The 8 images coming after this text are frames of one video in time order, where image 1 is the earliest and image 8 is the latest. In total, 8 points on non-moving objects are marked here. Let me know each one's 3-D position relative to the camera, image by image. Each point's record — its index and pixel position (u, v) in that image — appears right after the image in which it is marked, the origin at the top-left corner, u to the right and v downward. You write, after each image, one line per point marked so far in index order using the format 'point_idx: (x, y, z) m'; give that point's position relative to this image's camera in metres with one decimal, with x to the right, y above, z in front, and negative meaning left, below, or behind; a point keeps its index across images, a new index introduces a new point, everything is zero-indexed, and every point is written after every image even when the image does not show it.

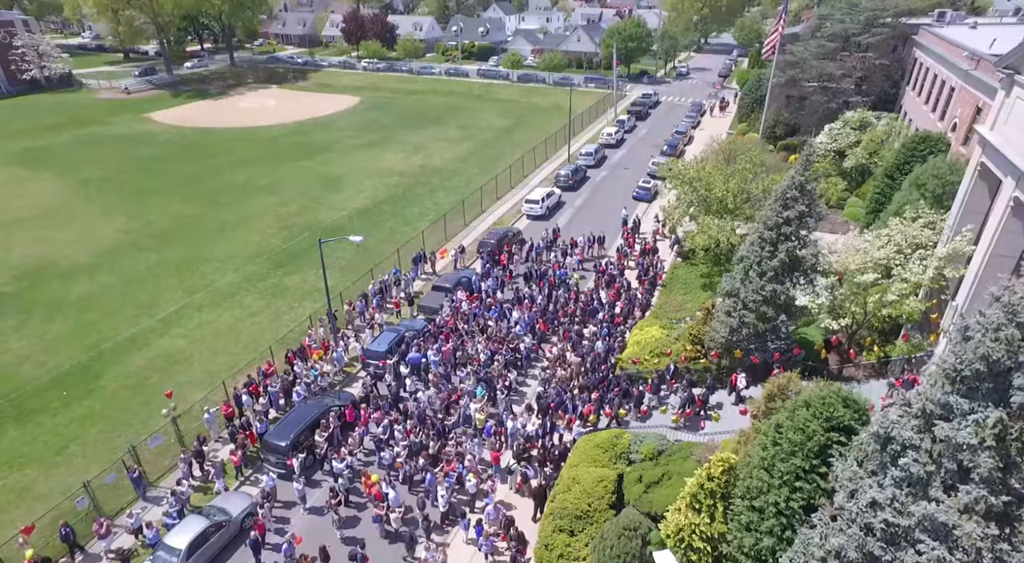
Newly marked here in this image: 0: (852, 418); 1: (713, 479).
0: (+8.2, -3.3, +15.8) m
1: (+5.5, -5.4, +17.8) m
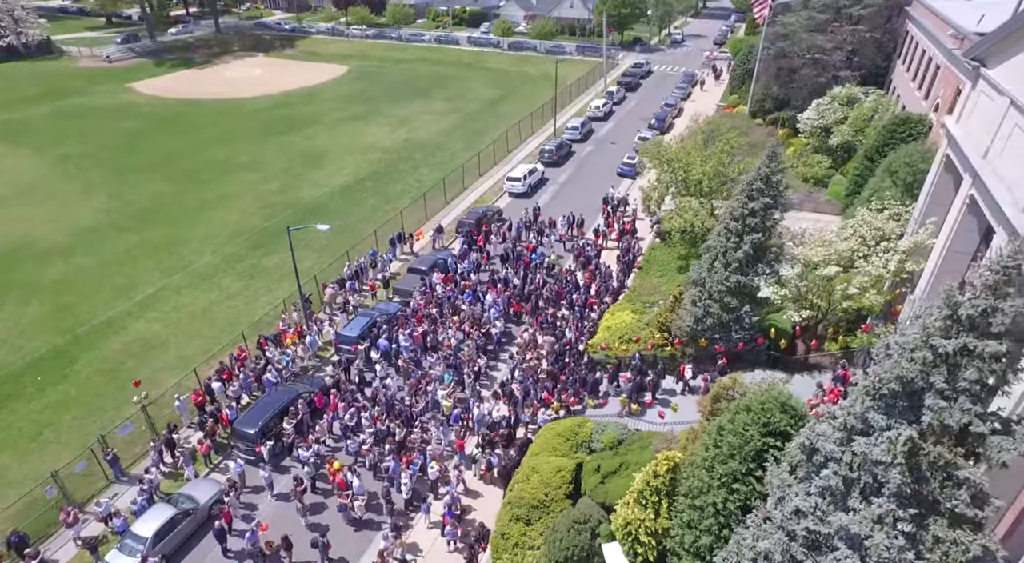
0: (+6.8, -3.5, +16.0) m
1: (+4.1, -5.4, +18.2) m
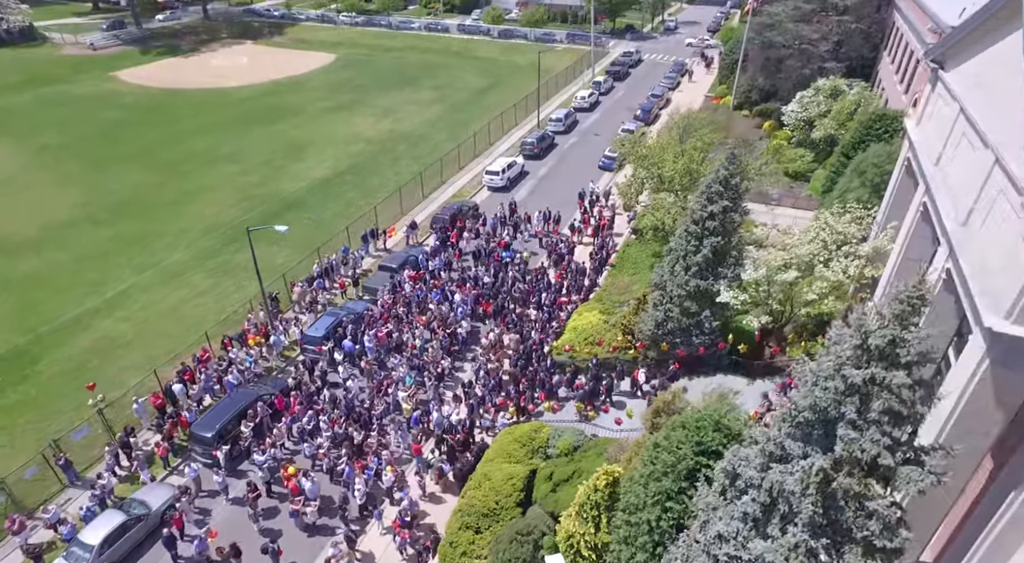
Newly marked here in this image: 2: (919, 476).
0: (+5.1, -3.9, +15.7) m
1: (+2.4, -5.7, +17.9) m
2: (+6.9, -3.3, +11.1) m
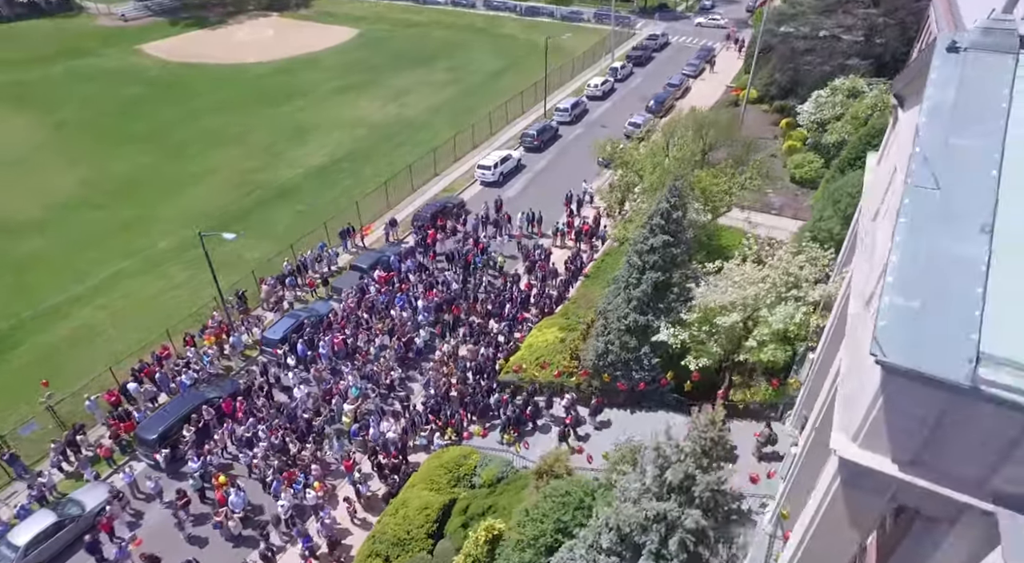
0: (+1.7, -5.4, +15.0) m
1: (-0.9, -7.0, +17.5) m
2: (+3.3, -5.2, +10.2) m
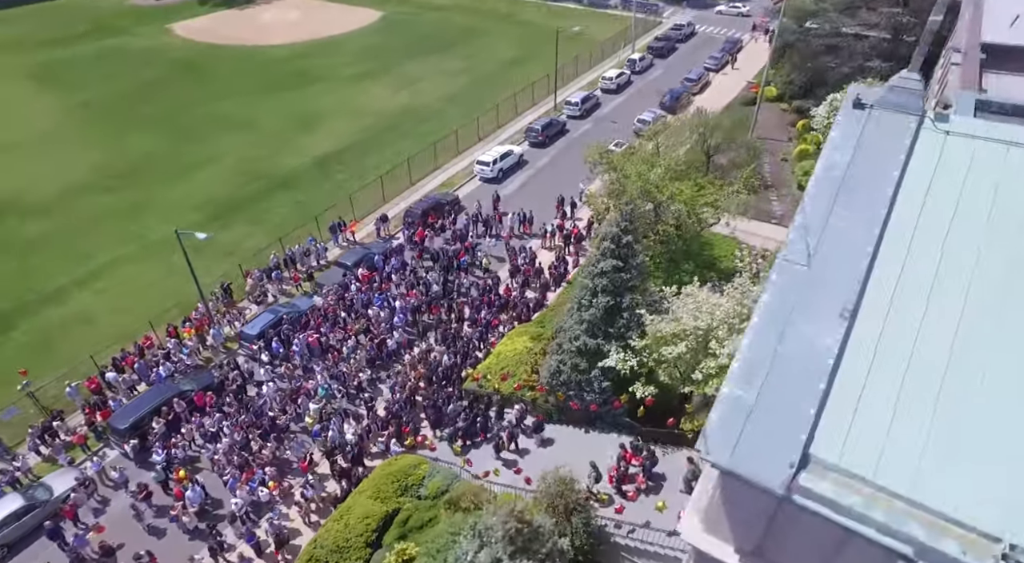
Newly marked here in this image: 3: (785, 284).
0: (-0.7, -6.3, +15.0) m
1: (-3.3, -7.8, +17.7) m
2: (+0.5, -6.3, +10.1) m
3: (+4.2, -0.1, +10.3) m
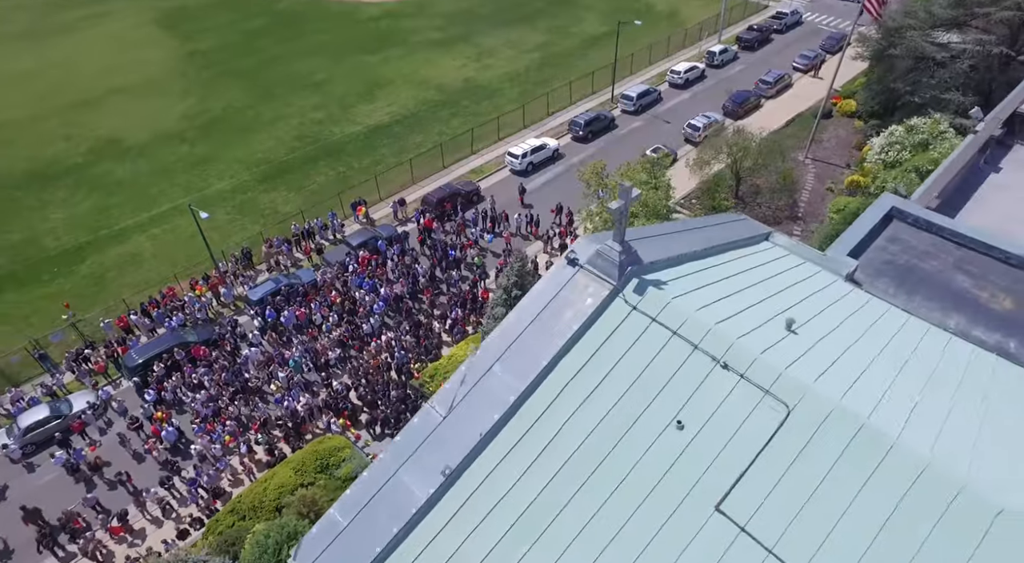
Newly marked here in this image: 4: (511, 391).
0: (-6.5, -7.7, +18.1) m
1: (-8.6, -8.6, +21.3) m
2: (-6.2, -8.3, +13.0) m
3: (-1.7, -2.7, +11.9) m
4: (0.0, -2.0, +11.8) m
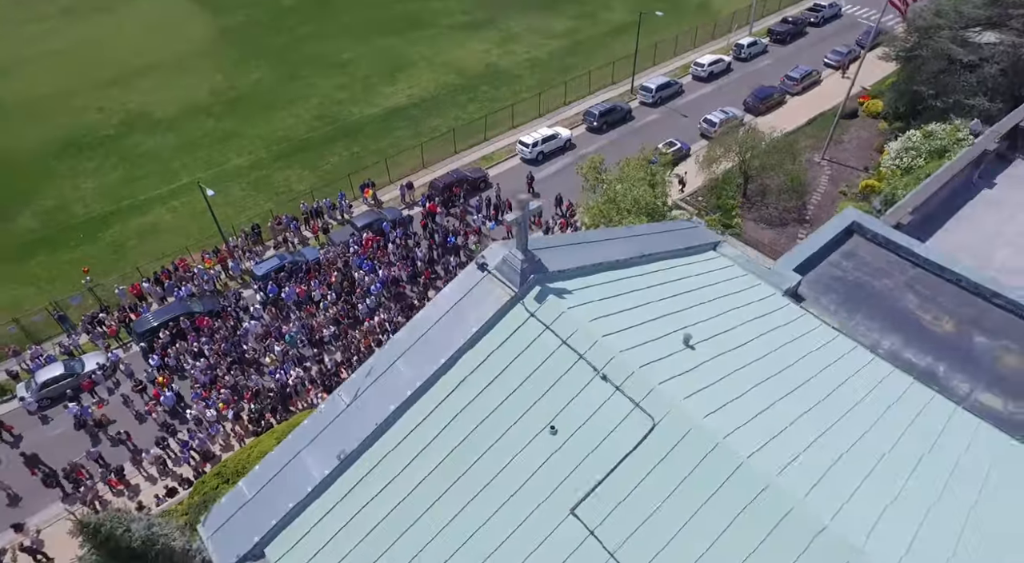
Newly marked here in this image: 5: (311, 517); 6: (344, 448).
0: (-8.3, -7.2, +19.4) m
1: (-10.2, -7.9, +22.8) m
2: (-8.4, -8.0, +14.4) m
3: (-3.7, -2.6, +12.8) m
4: (-2.0, -2.0, +12.6) m
5: (-3.7, -4.3, +12.1) m
6: (-3.2, -3.1, +12.3) m
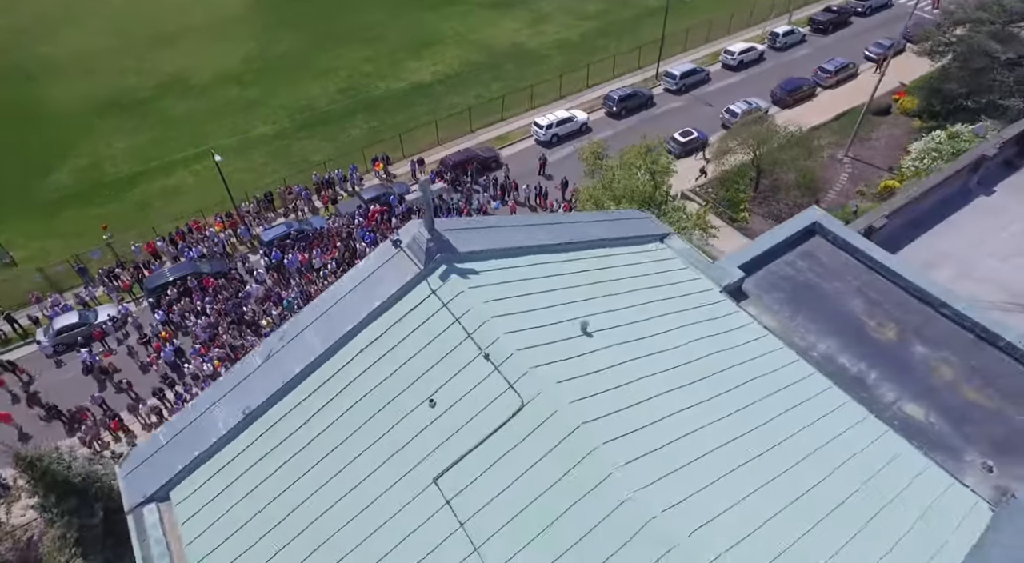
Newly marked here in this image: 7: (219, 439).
0: (-10.1, -6.1, +20.6) m
1: (-11.9, -6.5, +24.1) m
2: (-10.6, -6.9, +15.6) m
3: (-5.7, -1.9, +13.5) m
4: (-4.0, -1.4, +13.2) m
5: (-5.9, -3.6, +12.9) m
6: (-5.3, -2.5, +13.1) m
7: (-5.8, -3.1, +12.9) m
